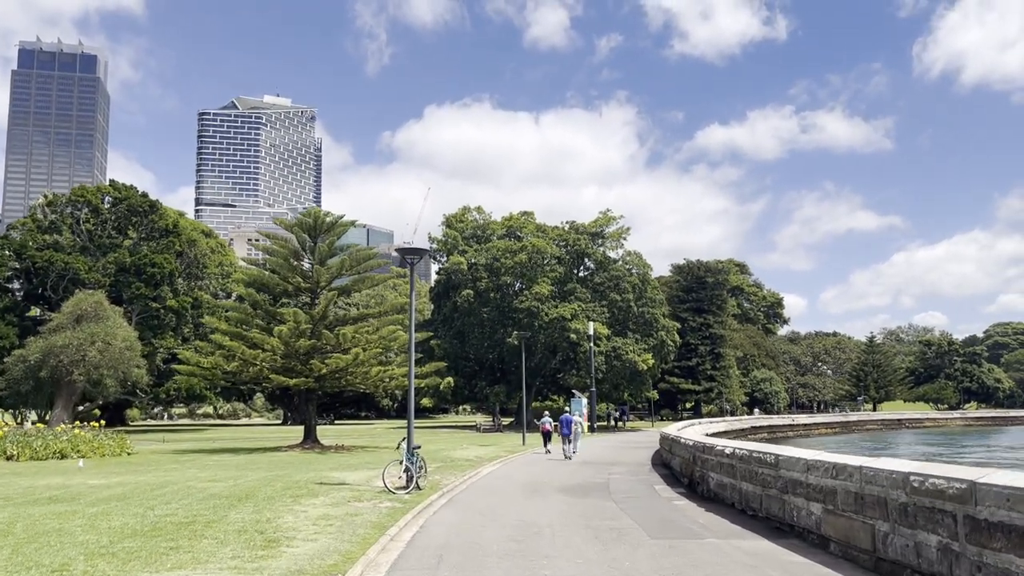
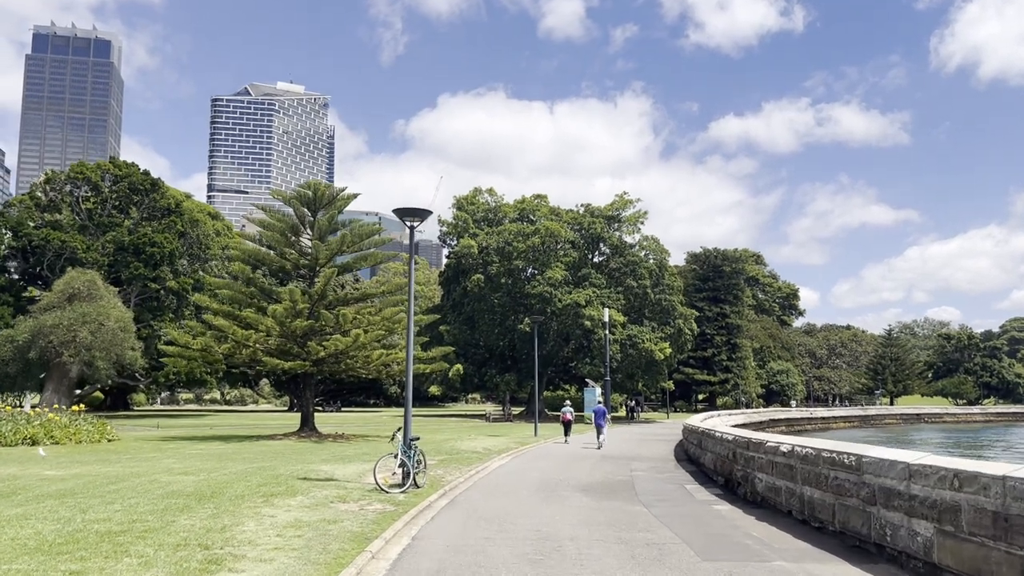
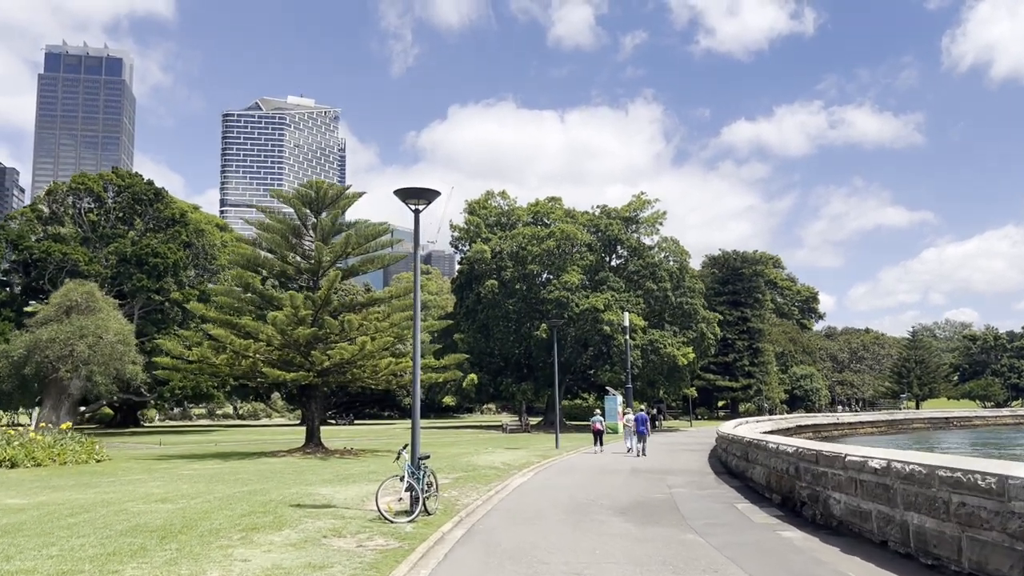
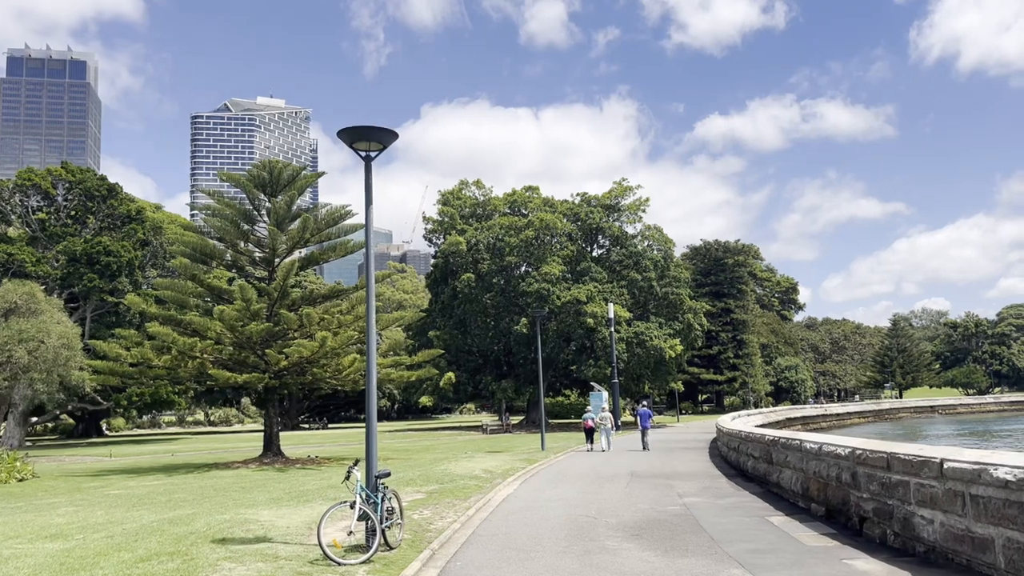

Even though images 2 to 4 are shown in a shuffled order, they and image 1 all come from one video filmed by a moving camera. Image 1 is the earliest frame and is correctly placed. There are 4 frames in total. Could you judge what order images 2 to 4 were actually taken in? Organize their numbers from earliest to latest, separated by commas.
2, 3, 4
